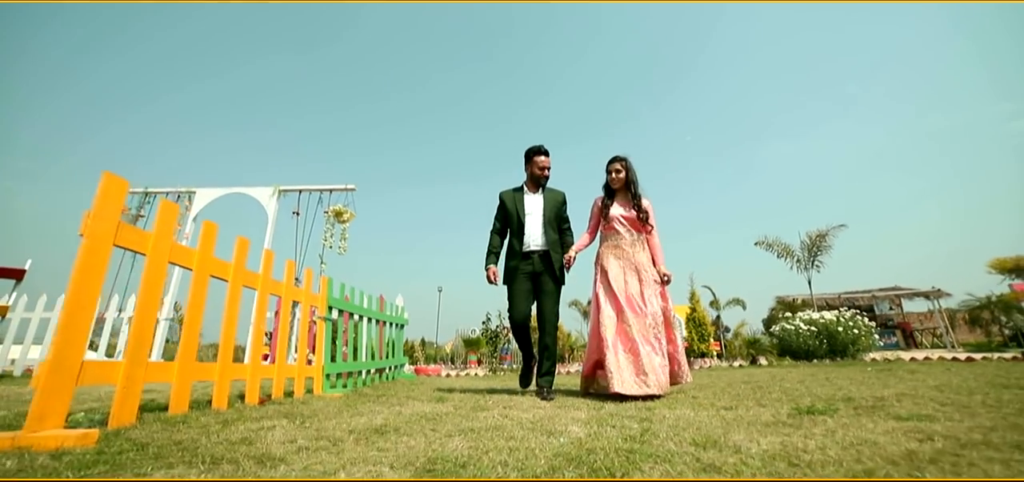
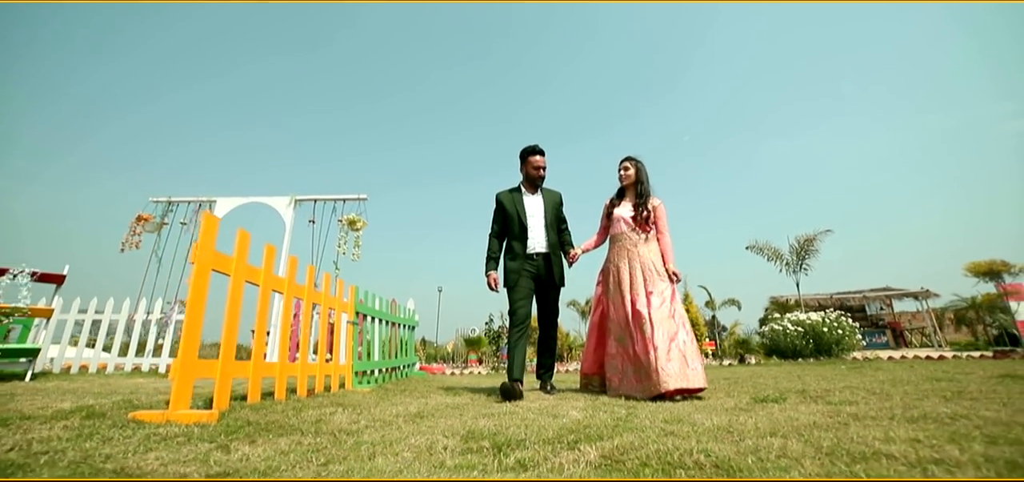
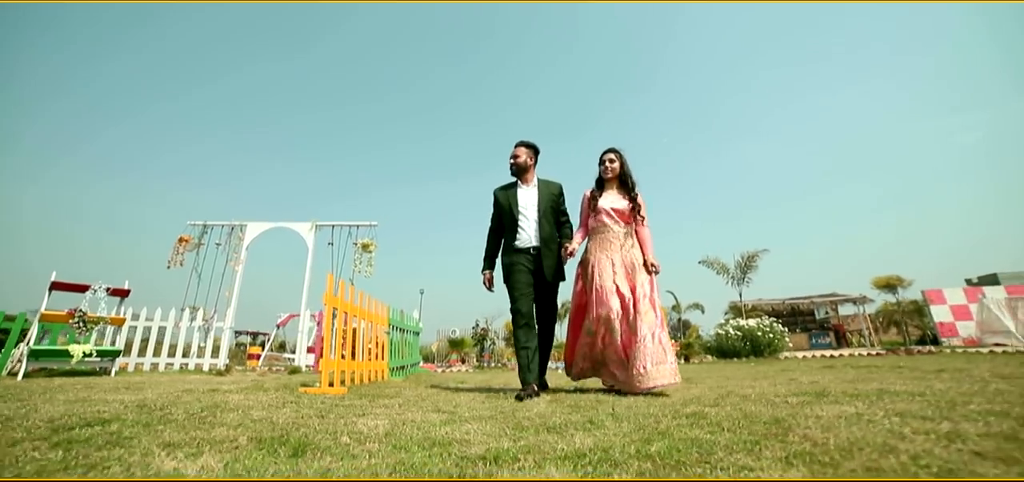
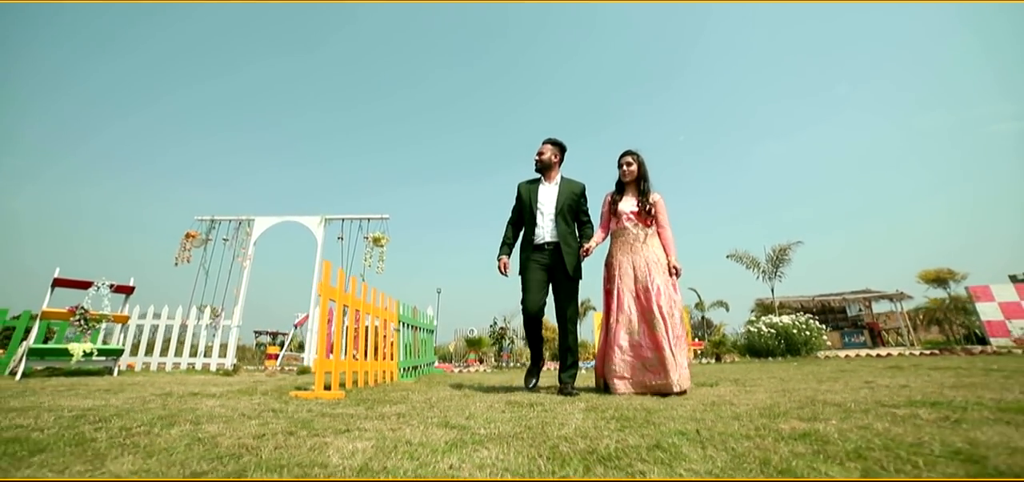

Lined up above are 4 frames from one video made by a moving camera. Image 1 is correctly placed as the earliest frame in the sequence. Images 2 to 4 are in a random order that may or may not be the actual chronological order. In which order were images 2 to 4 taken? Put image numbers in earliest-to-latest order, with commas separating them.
2, 4, 3
